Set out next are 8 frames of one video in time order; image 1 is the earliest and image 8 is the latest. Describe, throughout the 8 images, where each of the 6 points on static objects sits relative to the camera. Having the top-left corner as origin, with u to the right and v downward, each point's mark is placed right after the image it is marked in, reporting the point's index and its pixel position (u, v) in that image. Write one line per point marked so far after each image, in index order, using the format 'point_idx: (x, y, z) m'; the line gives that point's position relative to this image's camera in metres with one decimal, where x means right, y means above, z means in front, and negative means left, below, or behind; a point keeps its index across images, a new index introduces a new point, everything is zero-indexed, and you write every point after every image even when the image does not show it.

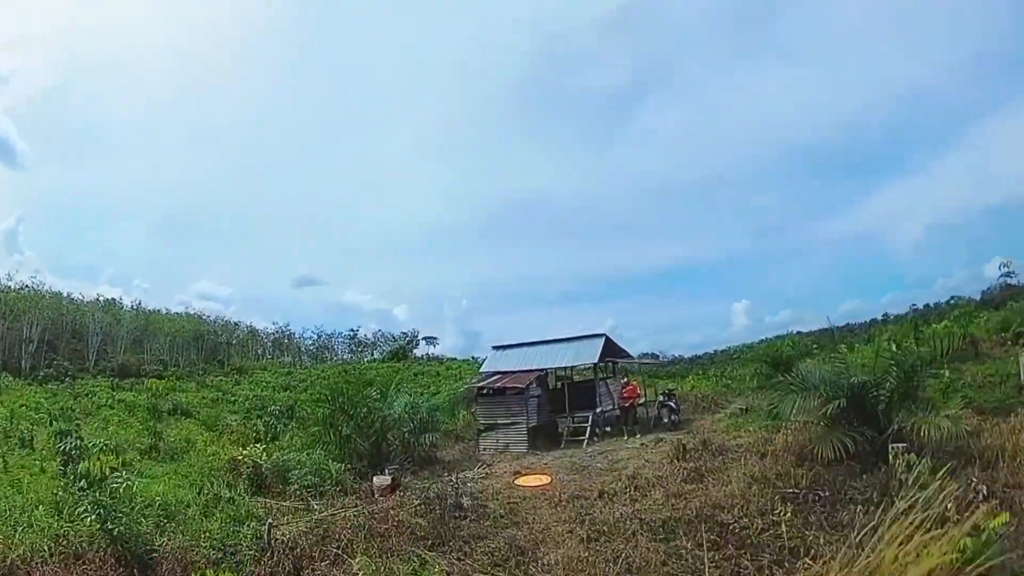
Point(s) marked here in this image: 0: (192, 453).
0: (-6.0, -2.9, +12.6) m
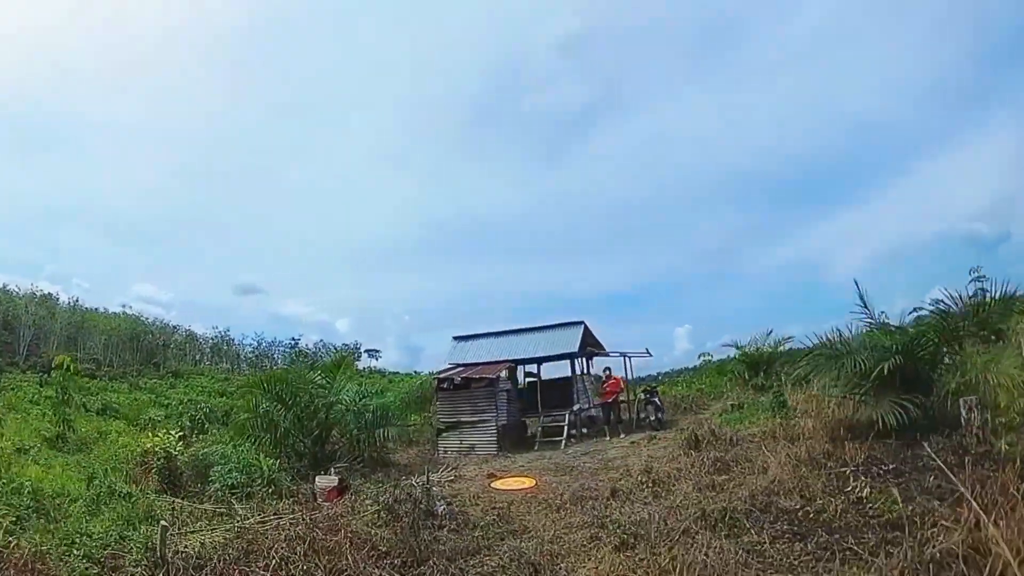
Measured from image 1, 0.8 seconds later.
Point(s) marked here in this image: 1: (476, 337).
0: (-6.5, -2.4, +10.4) m
1: (-0.8, -1.0, +14.1) m
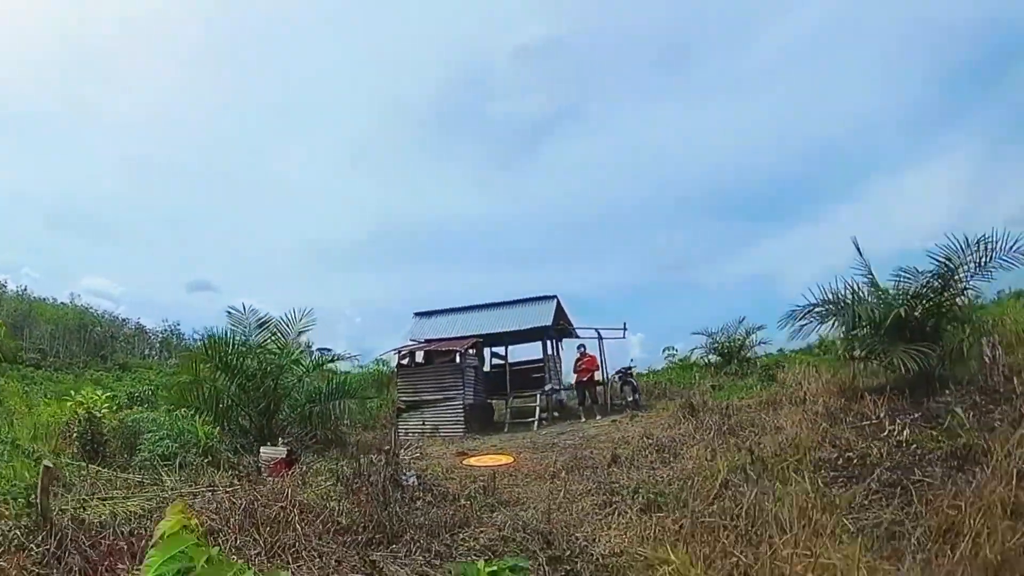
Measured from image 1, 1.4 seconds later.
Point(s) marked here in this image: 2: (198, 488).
0: (-6.9, -1.8, +9.2) m
1: (-1.5, -0.5, +13.2) m
2: (-2.6, -1.6, +5.4) m
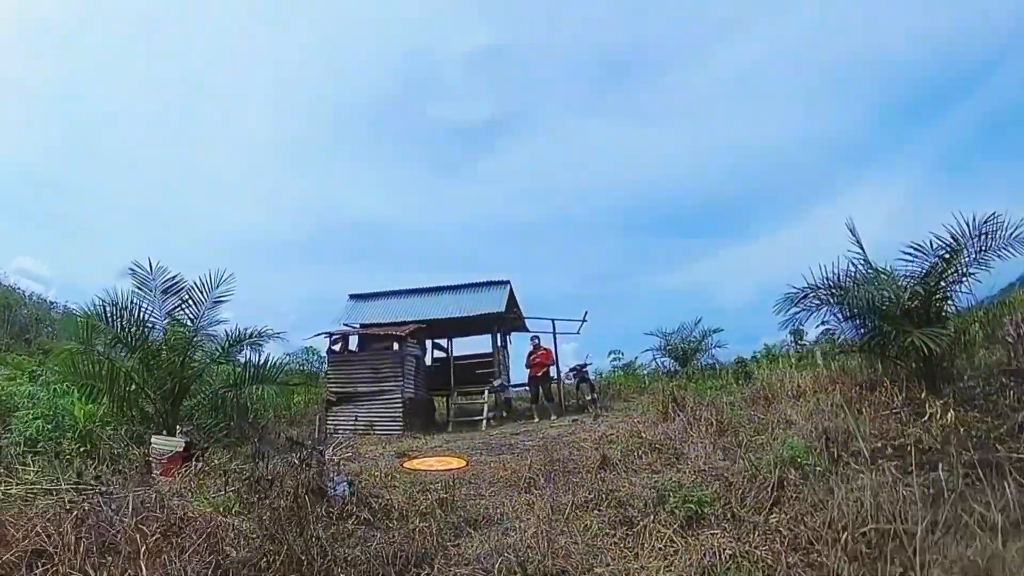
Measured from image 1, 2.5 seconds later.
0: (-7.5, -1.2, +7.3) m
1: (-2.4, -0.2, +11.8) m
2: (-2.8, -1.3, +4.0) m
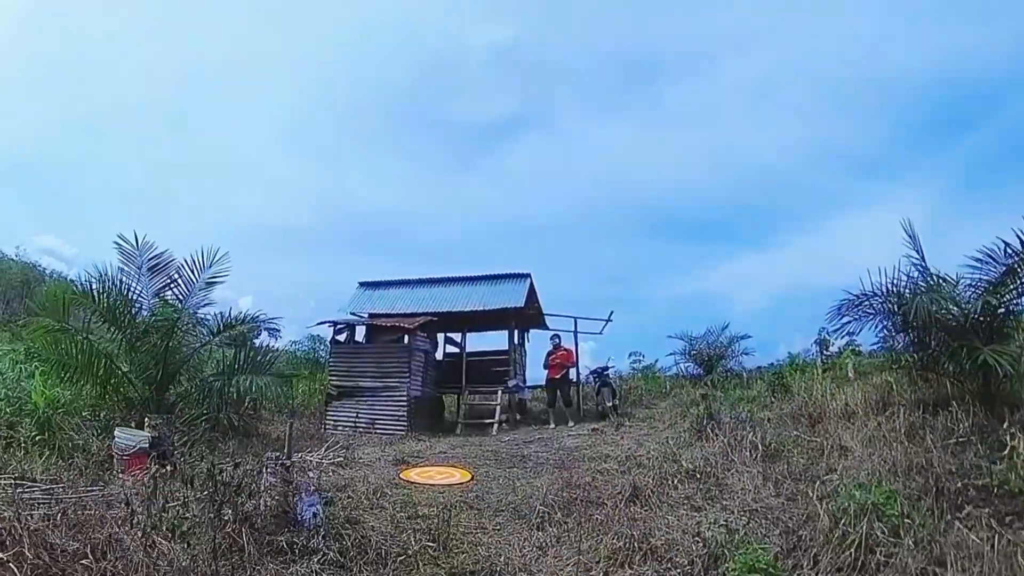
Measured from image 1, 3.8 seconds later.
0: (-7.4, -0.8, +6.8) m
1: (-2.1, 0.0, +11.2) m
2: (-2.8, -1.1, +3.4) m
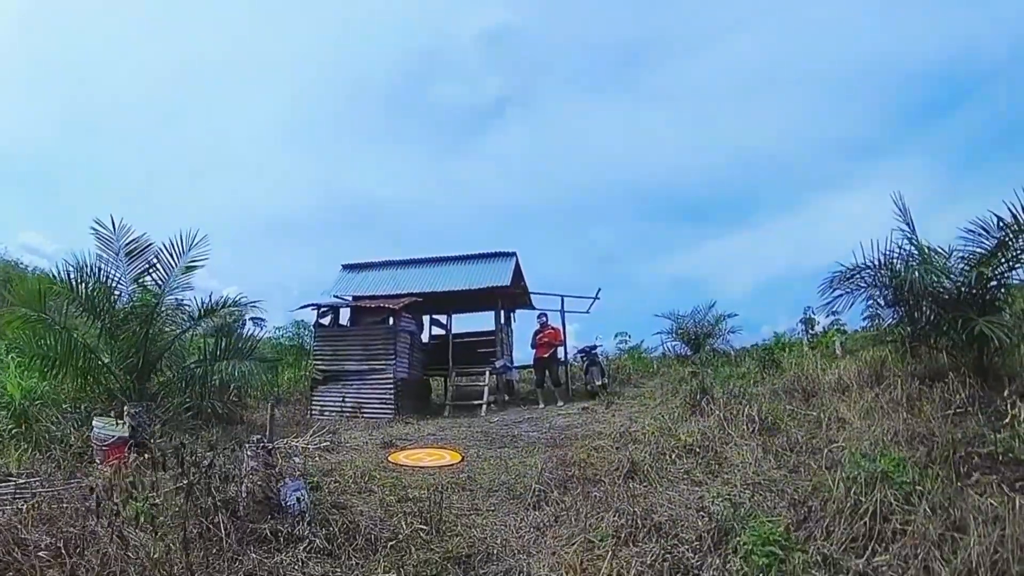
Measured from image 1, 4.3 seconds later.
0: (-7.5, -0.7, +6.5) m
1: (-2.3, +0.3, +11.0) m
2: (-2.8, -1.0, +3.2) m
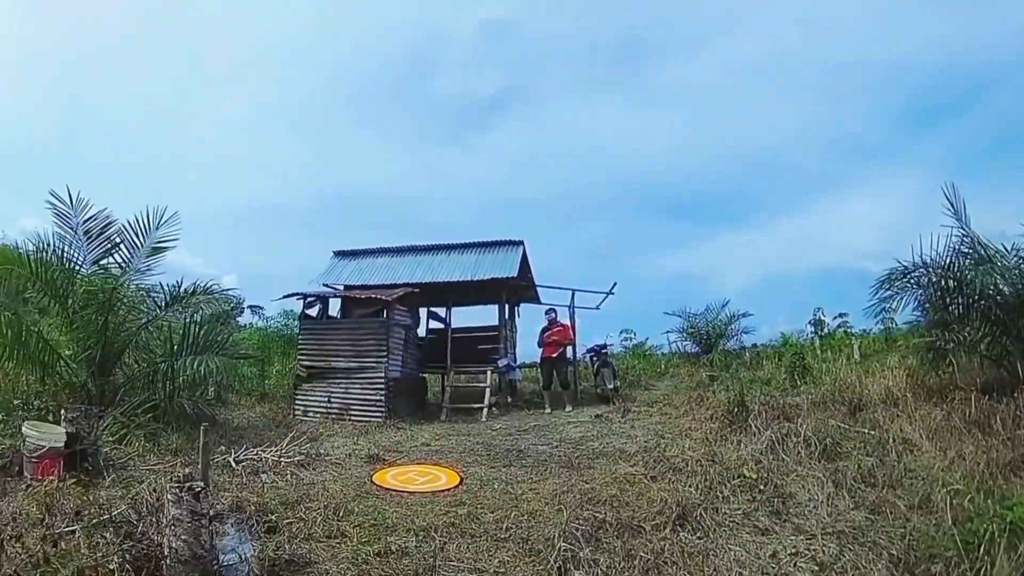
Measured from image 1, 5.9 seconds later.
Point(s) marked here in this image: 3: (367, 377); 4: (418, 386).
0: (-7.4, -0.5, +5.7) m
1: (-2.3, +0.5, +10.2) m
2: (-2.7, -0.9, +2.4) m
3: (-1.8, -1.1, +8.2) m
4: (-1.3, -1.3, +9.0) m
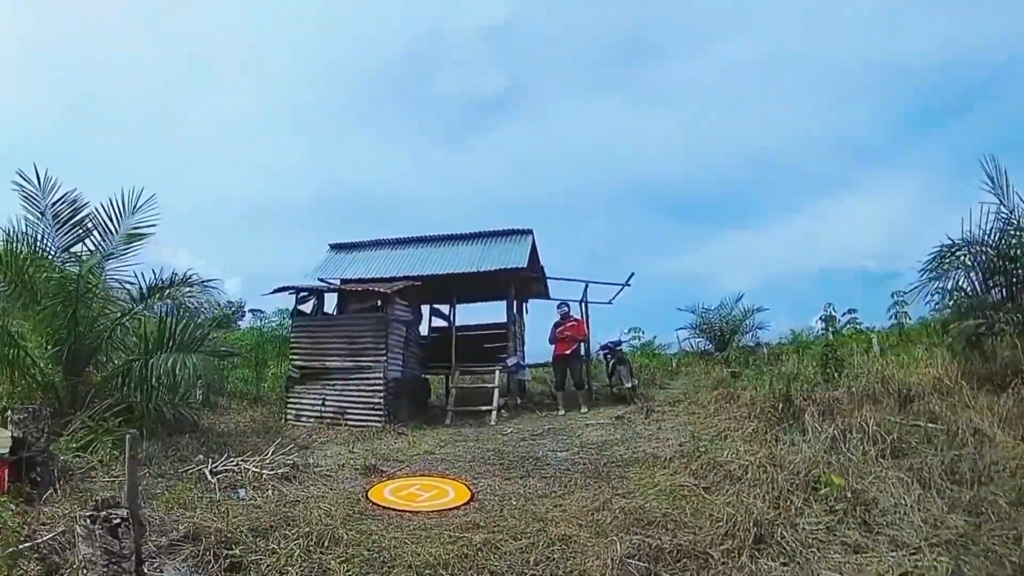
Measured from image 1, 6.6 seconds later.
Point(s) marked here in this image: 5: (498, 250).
0: (-7.3, -0.5, +5.1) m
1: (-2.2, +0.6, +9.6) m
2: (-2.6, -0.8, +1.8) m
3: (-1.7, -1.0, +7.6) m
4: (-1.2, -1.2, +8.4) m
5: (-0.2, +0.5, +8.9) m
